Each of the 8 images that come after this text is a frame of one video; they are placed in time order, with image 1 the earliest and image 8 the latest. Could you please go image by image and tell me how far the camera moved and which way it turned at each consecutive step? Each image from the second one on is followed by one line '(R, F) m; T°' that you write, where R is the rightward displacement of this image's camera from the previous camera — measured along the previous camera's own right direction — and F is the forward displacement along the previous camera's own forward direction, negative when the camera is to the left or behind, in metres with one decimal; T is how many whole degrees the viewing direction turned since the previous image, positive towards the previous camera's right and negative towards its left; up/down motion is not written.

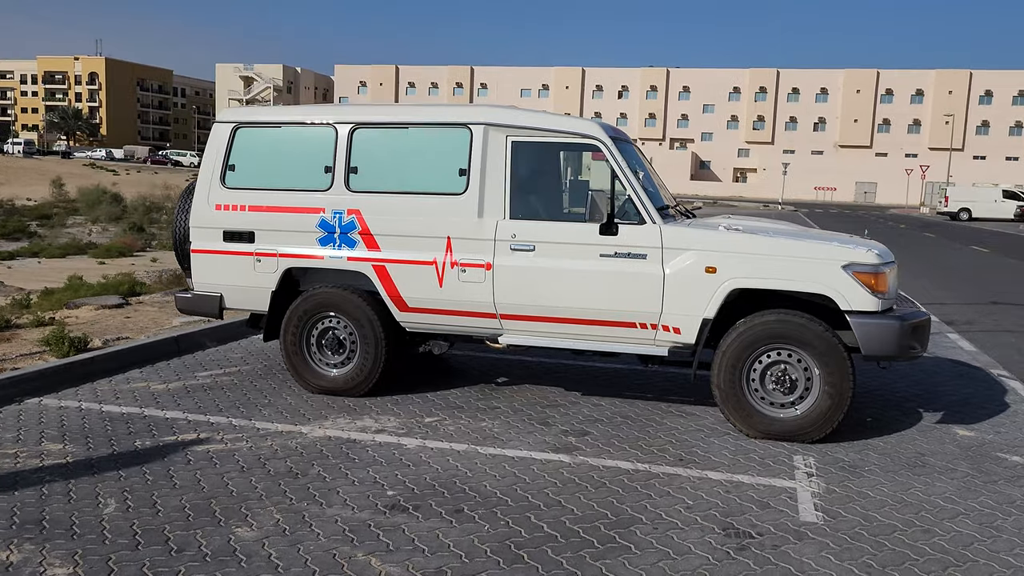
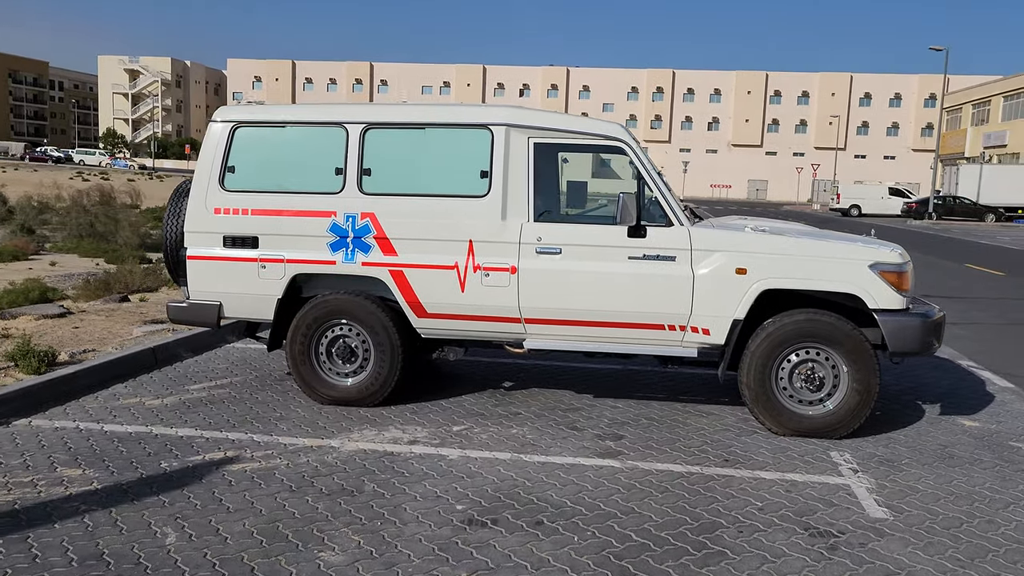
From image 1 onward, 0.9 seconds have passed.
(-0.9, +0.1) m; +7°
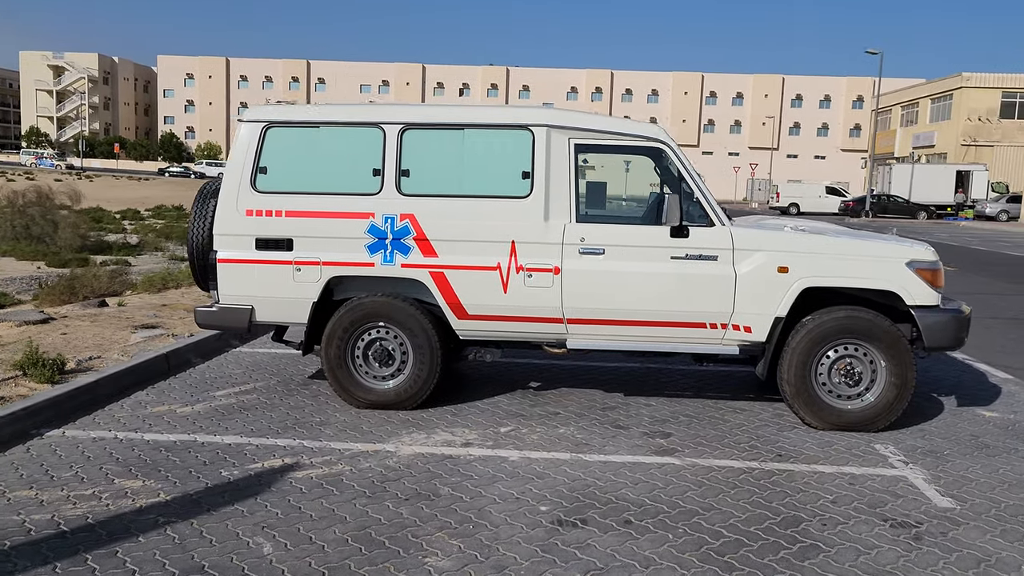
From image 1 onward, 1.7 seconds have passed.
(-0.7, 0.0) m; +4°
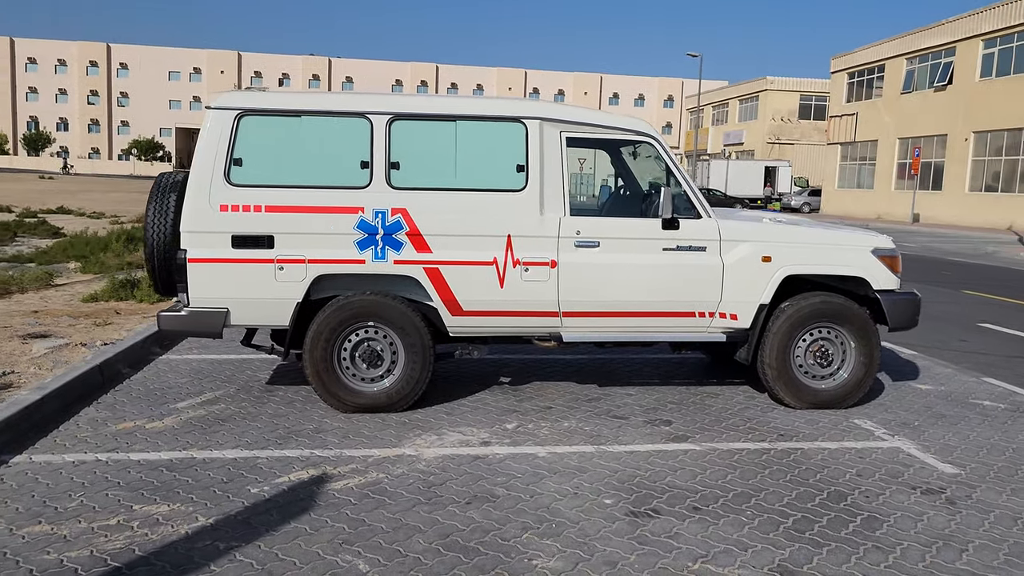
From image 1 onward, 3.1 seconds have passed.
(-1.2, +0.2) m; +12°
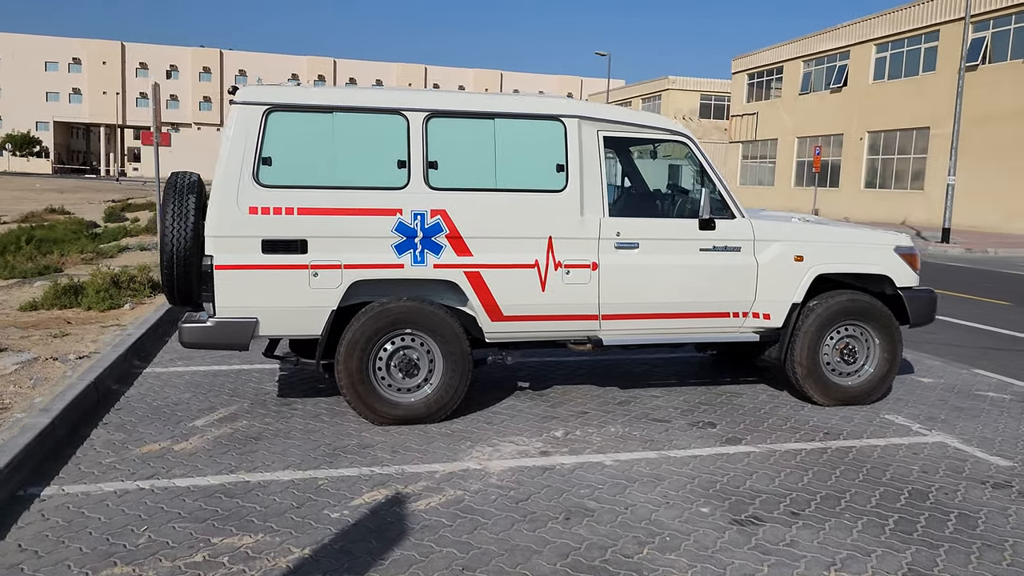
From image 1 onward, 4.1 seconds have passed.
(-1.0, +0.2) m; +7°
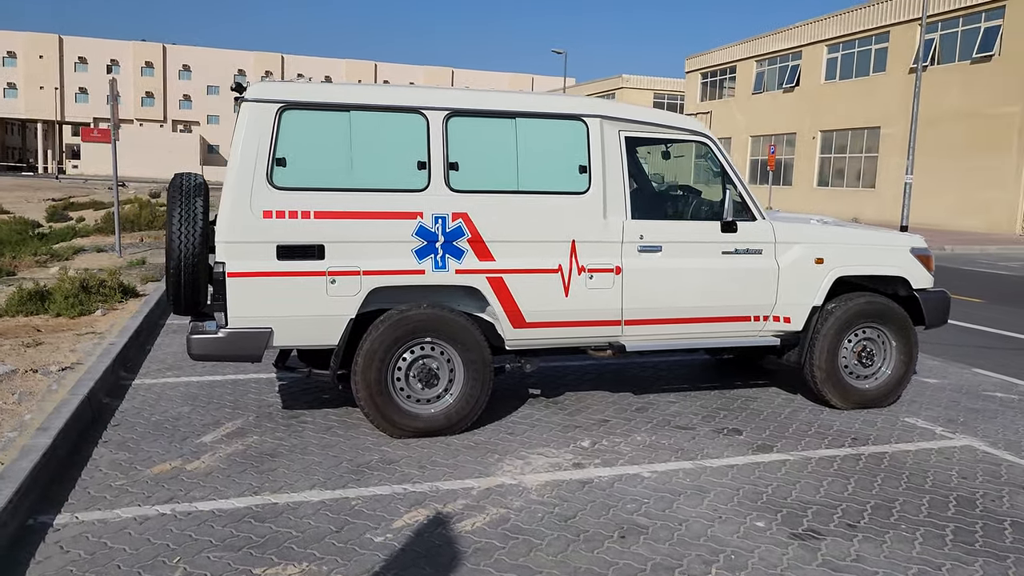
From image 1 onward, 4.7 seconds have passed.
(-0.5, +0.2) m; +3°
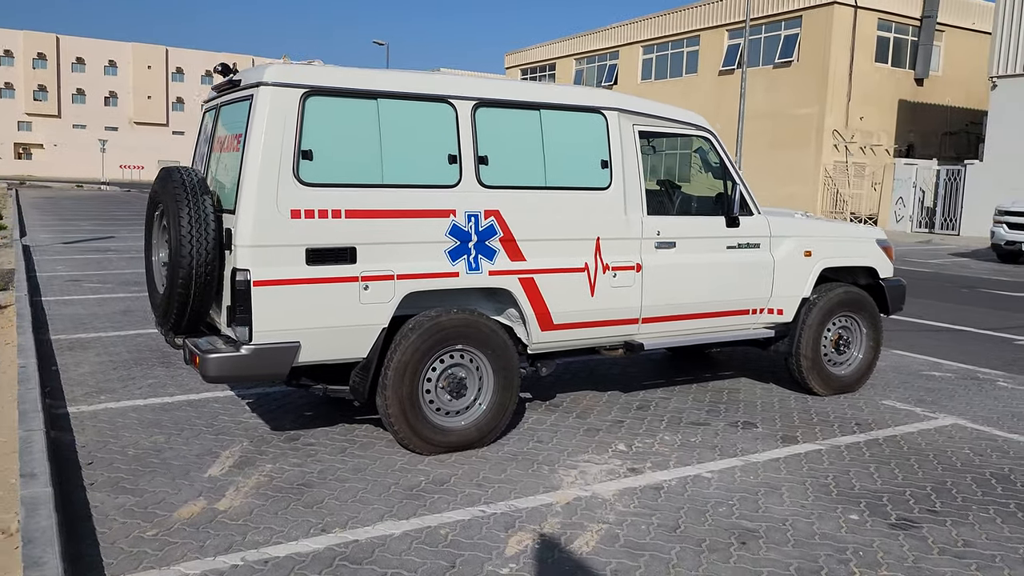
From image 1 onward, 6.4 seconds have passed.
(-1.3, +0.4) m; +13°
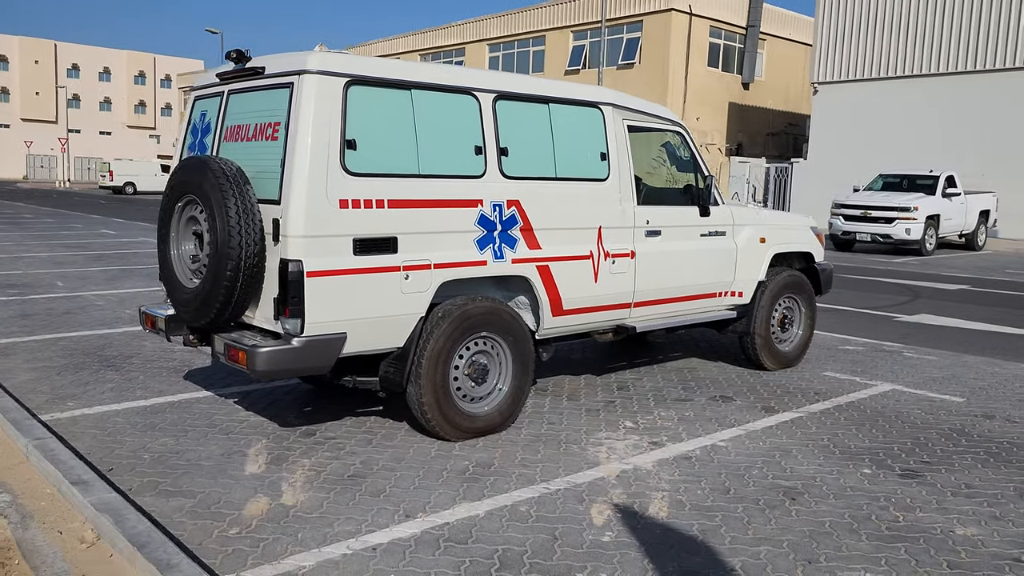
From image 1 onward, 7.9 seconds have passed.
(-1.1, -0.1) m; +11°
